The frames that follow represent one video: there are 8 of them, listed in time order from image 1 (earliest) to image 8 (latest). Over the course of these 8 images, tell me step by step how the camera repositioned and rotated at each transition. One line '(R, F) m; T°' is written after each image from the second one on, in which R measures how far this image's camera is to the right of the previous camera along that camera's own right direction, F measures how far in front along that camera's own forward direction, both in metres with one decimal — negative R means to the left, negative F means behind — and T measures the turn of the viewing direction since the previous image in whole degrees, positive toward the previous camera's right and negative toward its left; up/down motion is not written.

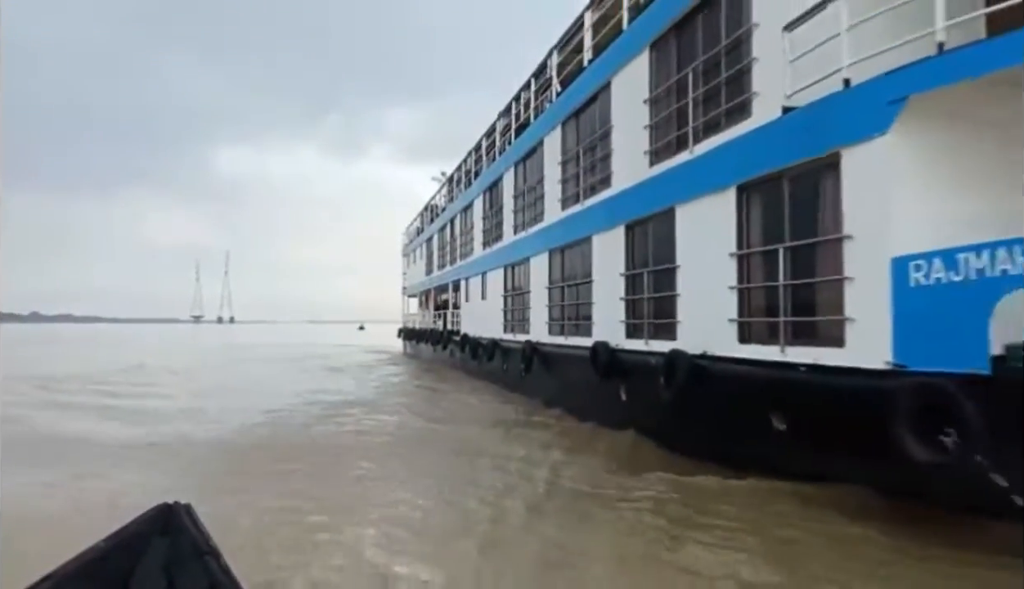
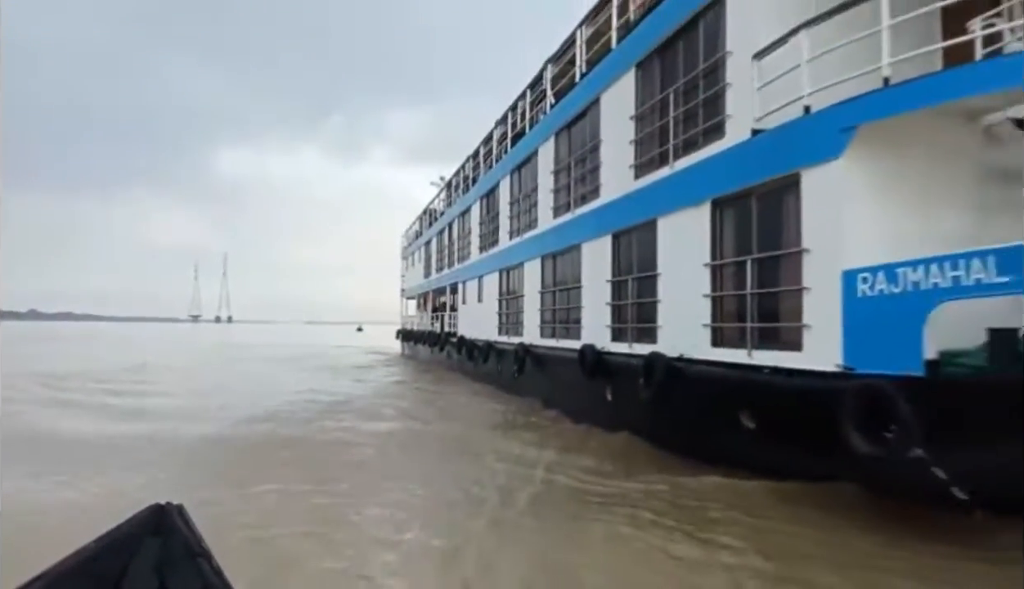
(-0.2, +2.2) m; -2°
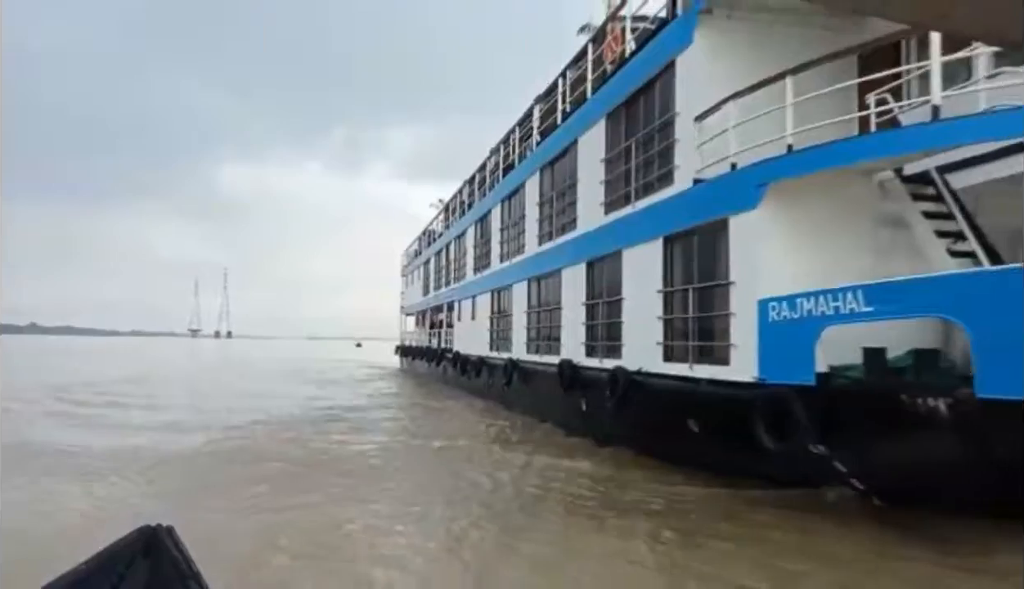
(+0.2, -1.2) m; 0°
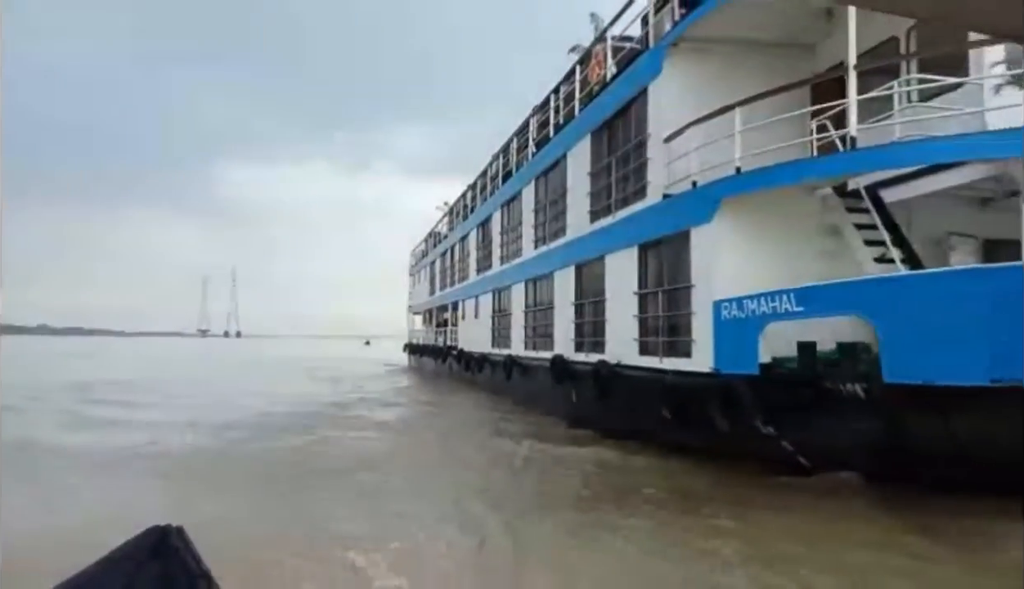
(+0.2, -1.0) m; -1°
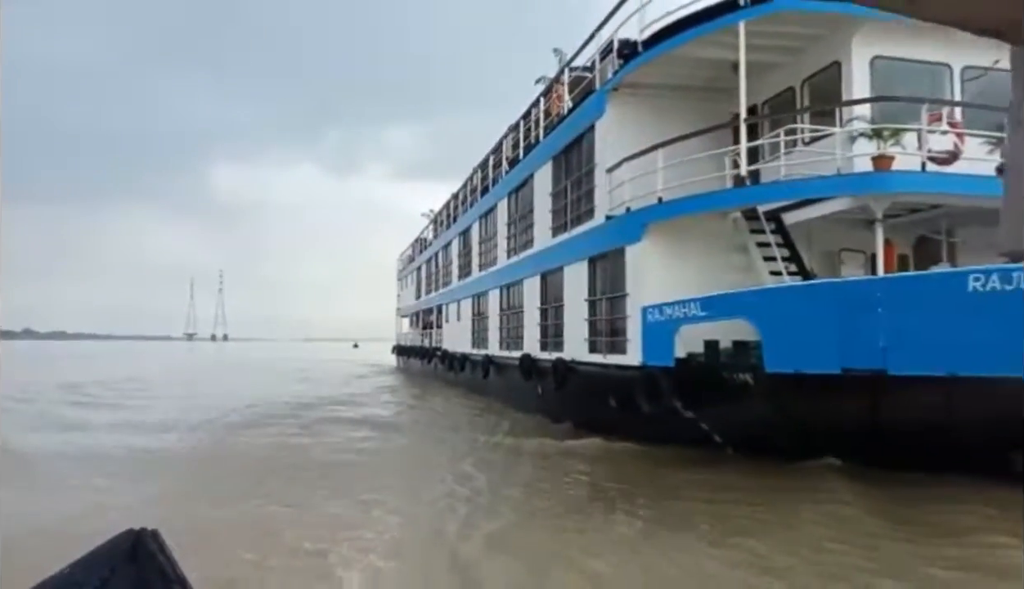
(+0.3, -1.6) m; +1°
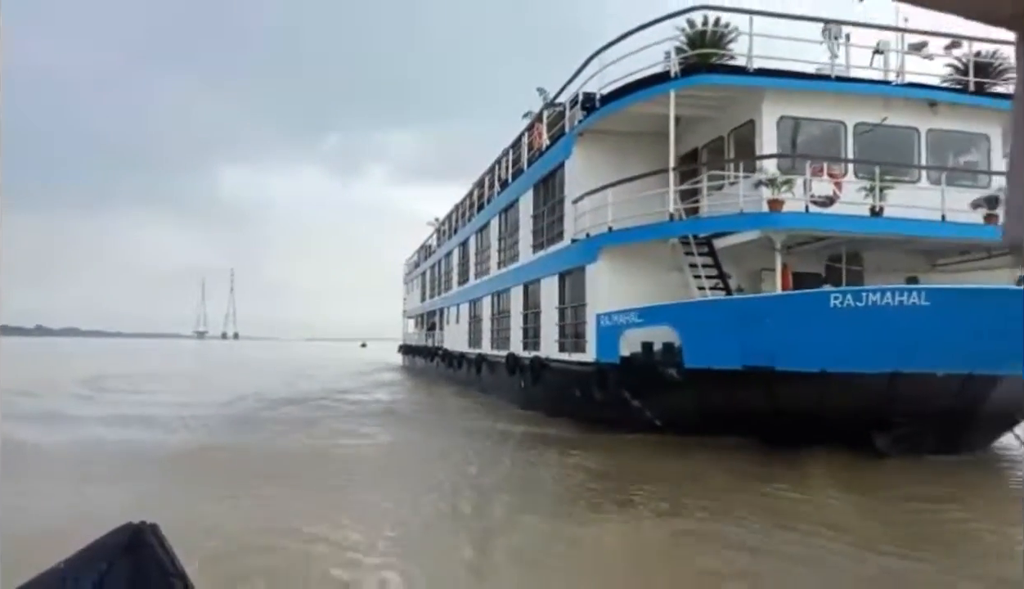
(+0.4, -2.1) m; -1°
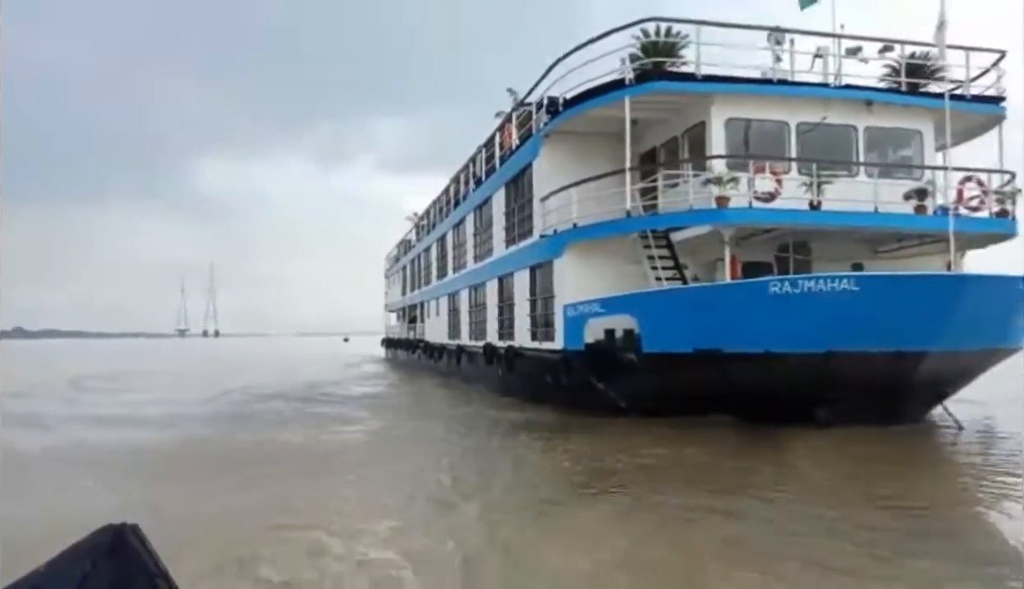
(+0.2, -0.8) m; +1°
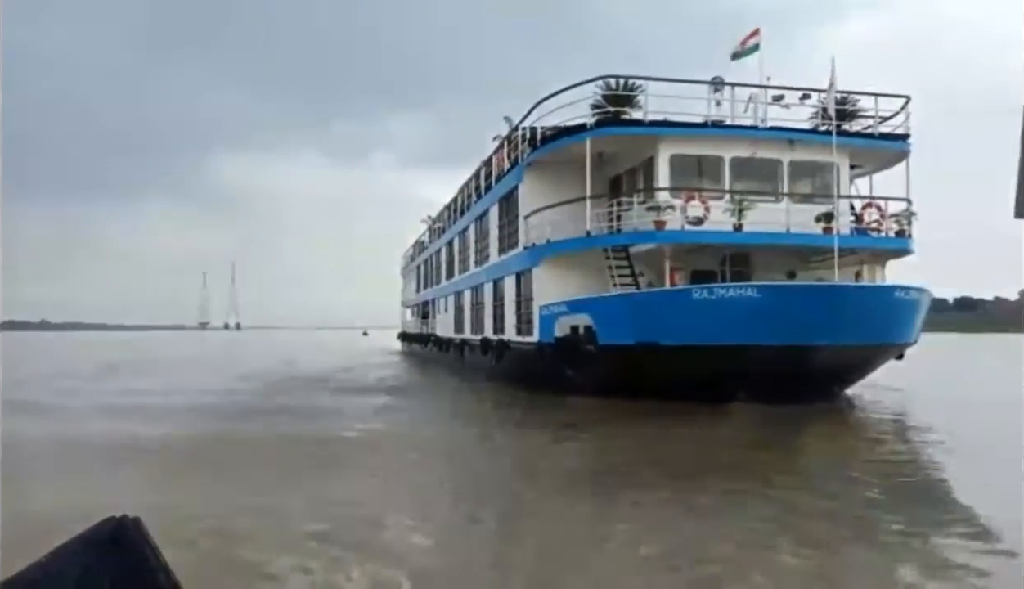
(+0.6, -2.7) m; -1°
